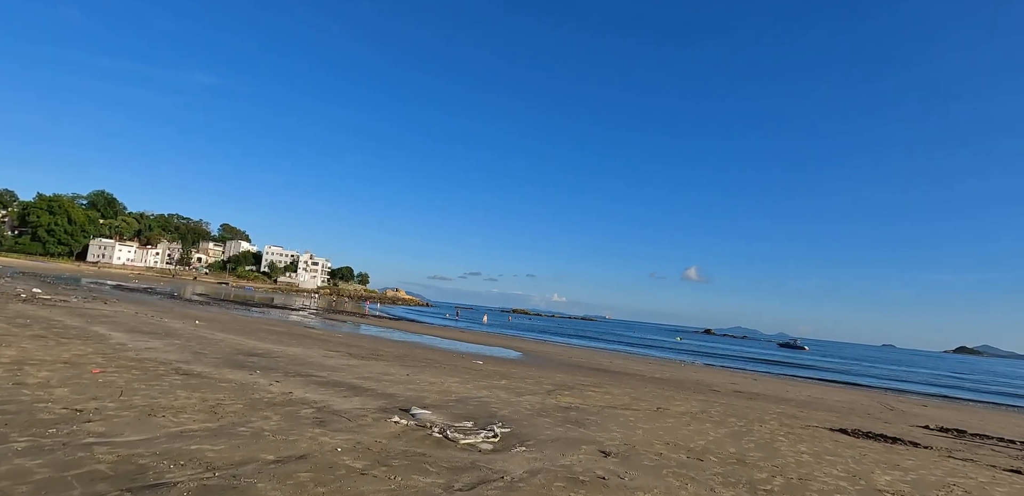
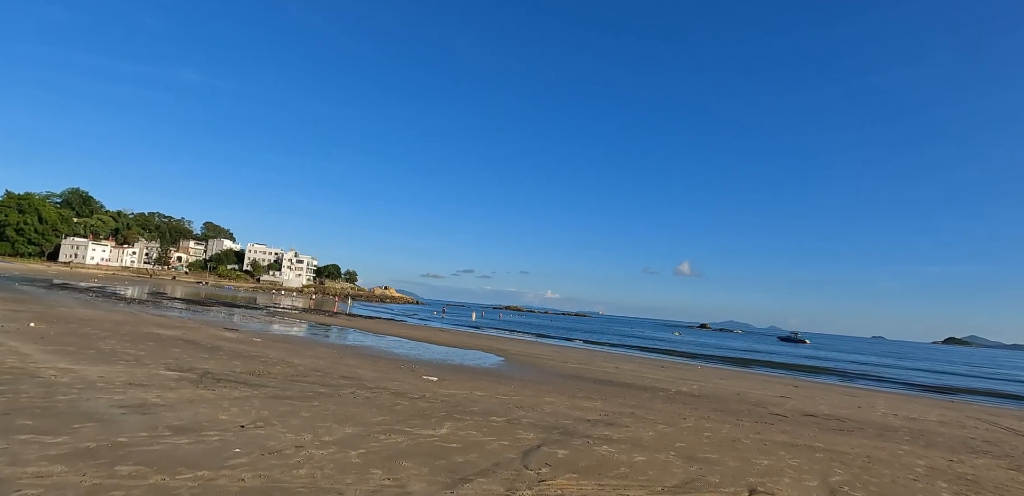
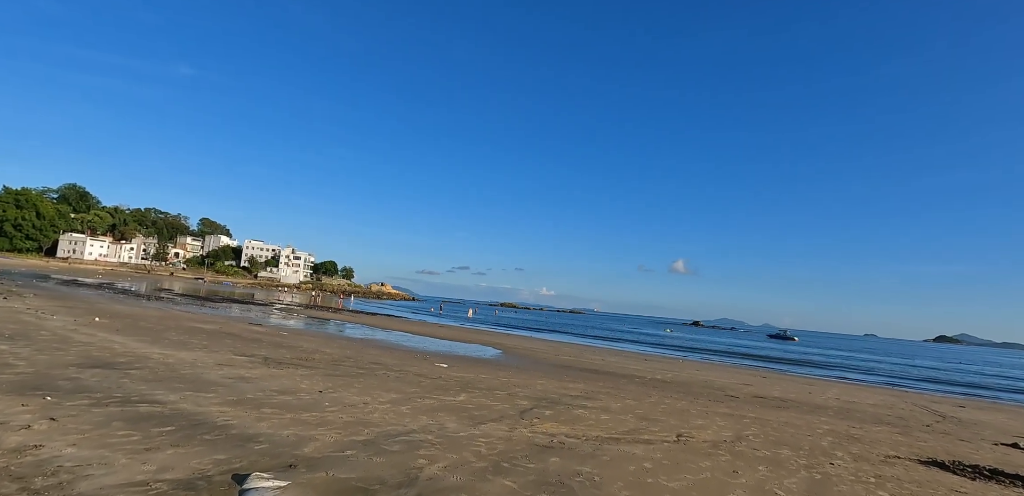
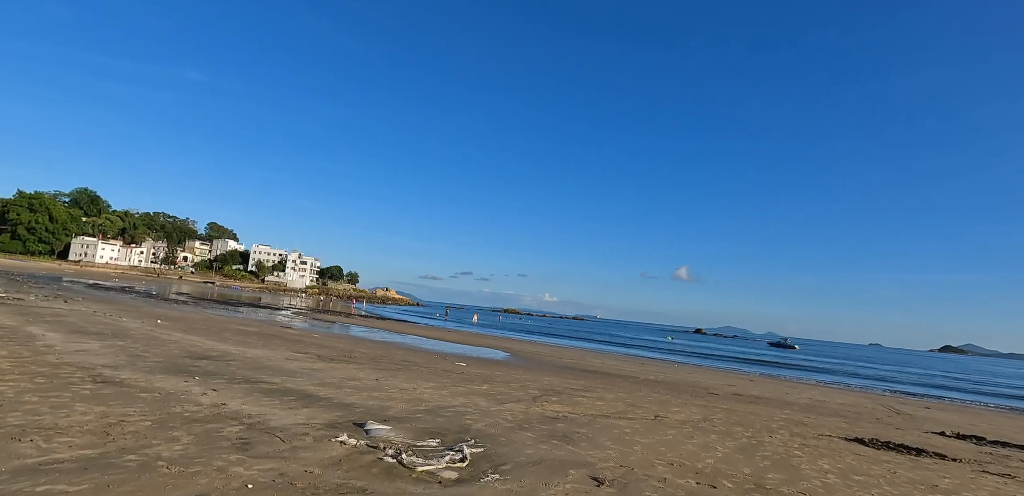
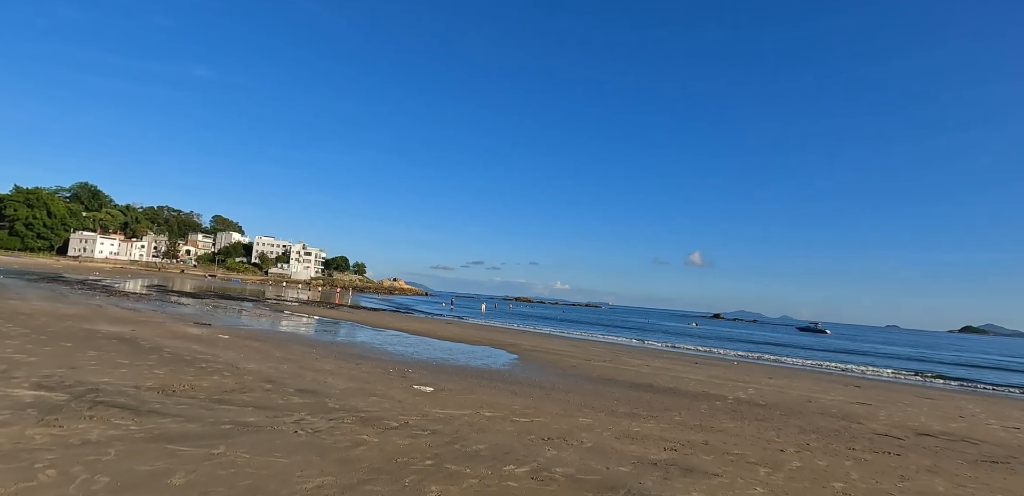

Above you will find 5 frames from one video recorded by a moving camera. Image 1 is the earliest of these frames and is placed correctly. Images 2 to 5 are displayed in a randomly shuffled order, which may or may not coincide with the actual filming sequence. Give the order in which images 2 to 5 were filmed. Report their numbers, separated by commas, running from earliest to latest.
4, 3, 2, 5
